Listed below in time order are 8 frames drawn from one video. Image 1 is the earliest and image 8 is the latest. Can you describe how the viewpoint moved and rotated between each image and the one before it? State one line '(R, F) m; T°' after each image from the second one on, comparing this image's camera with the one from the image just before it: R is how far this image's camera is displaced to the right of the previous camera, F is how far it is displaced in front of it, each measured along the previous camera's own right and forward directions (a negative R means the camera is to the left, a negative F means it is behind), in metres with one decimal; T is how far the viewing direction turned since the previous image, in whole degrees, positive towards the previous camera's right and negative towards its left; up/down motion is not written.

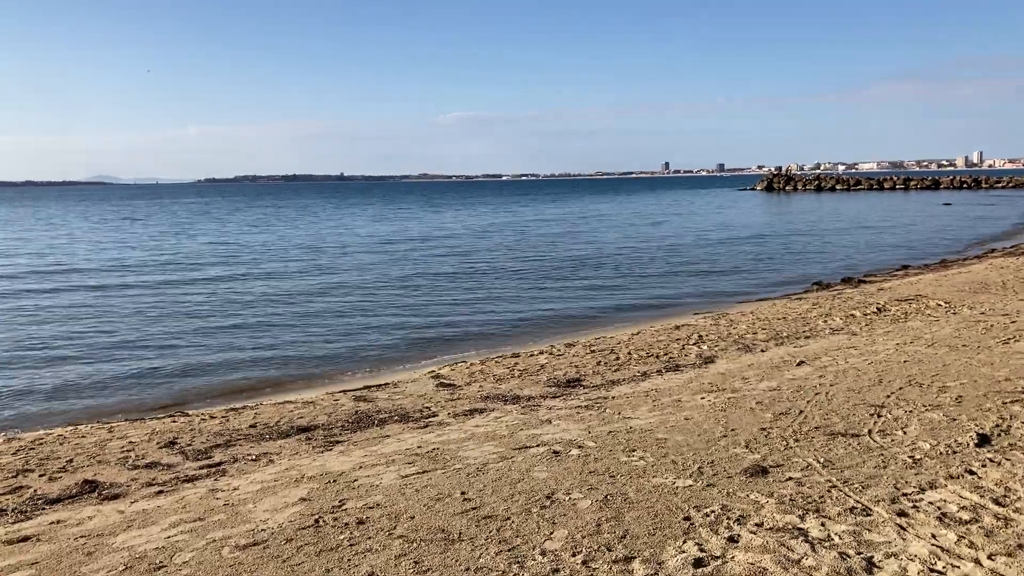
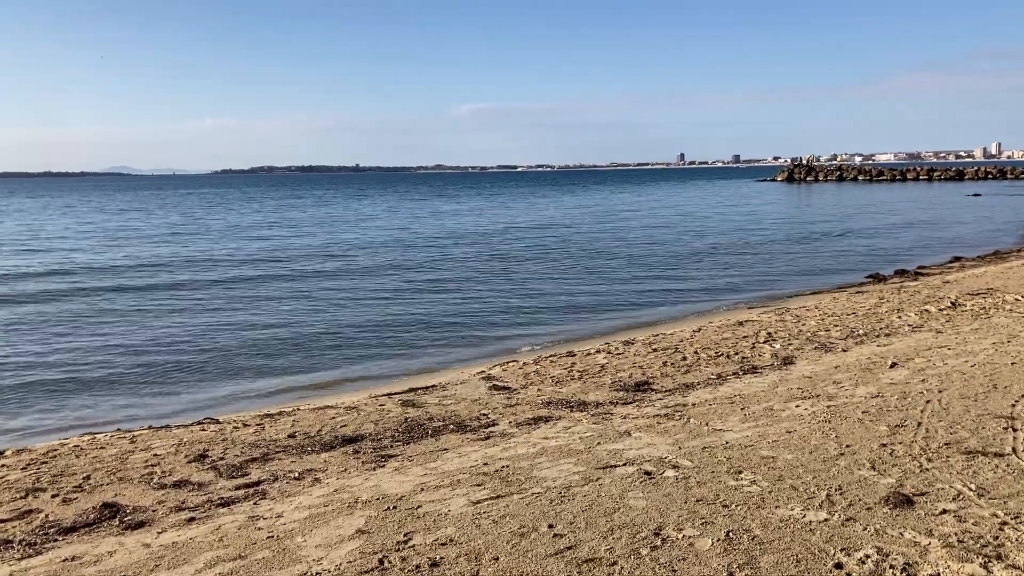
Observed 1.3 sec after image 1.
(-0.4, +0.9) m; -1°
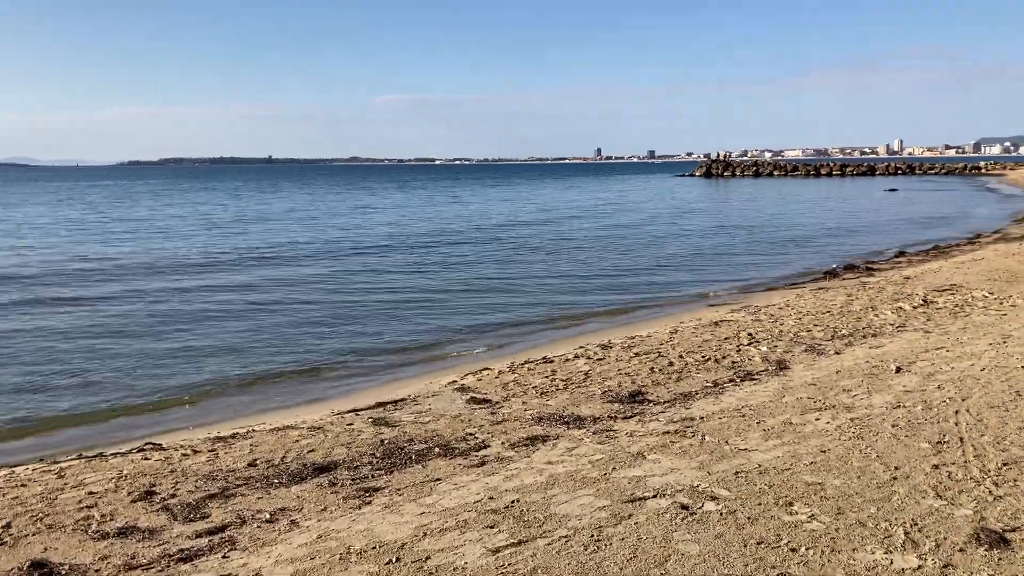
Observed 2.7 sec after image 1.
(-0.5, +0.8) m; +5°
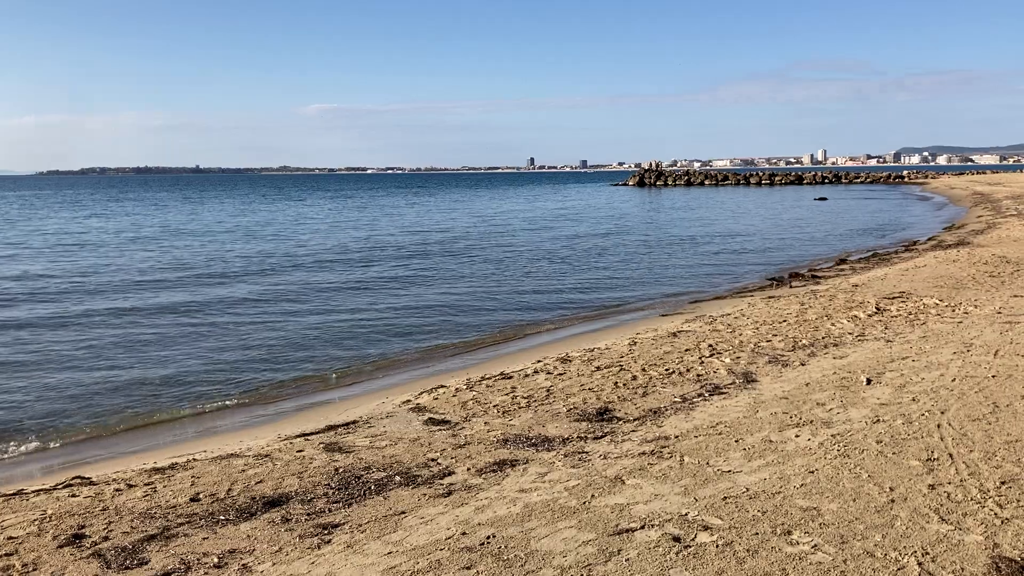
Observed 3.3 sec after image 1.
(-0.2, +0.4) m; +4°
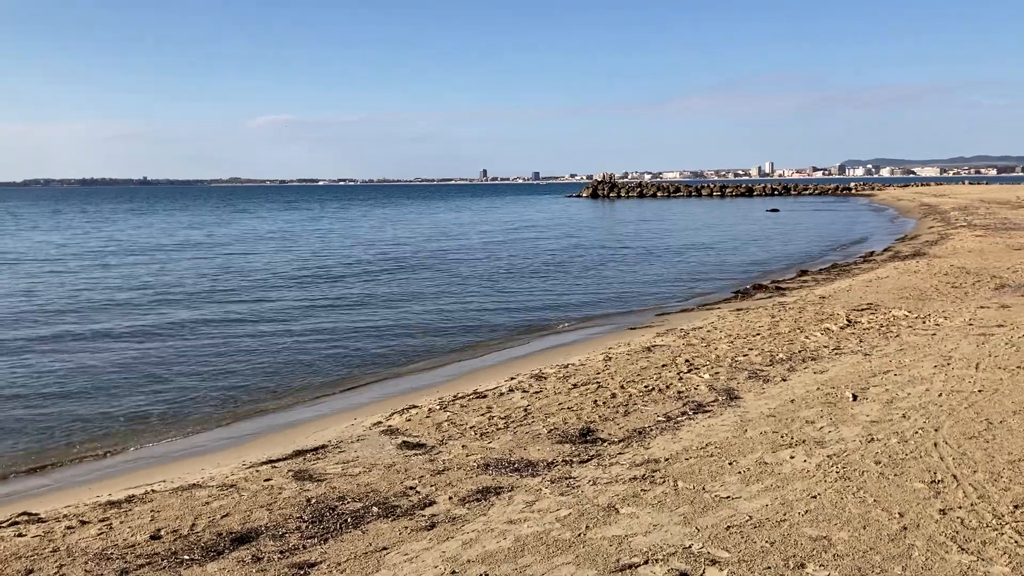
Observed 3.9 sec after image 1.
(-0.2, +0.3) m; +3°
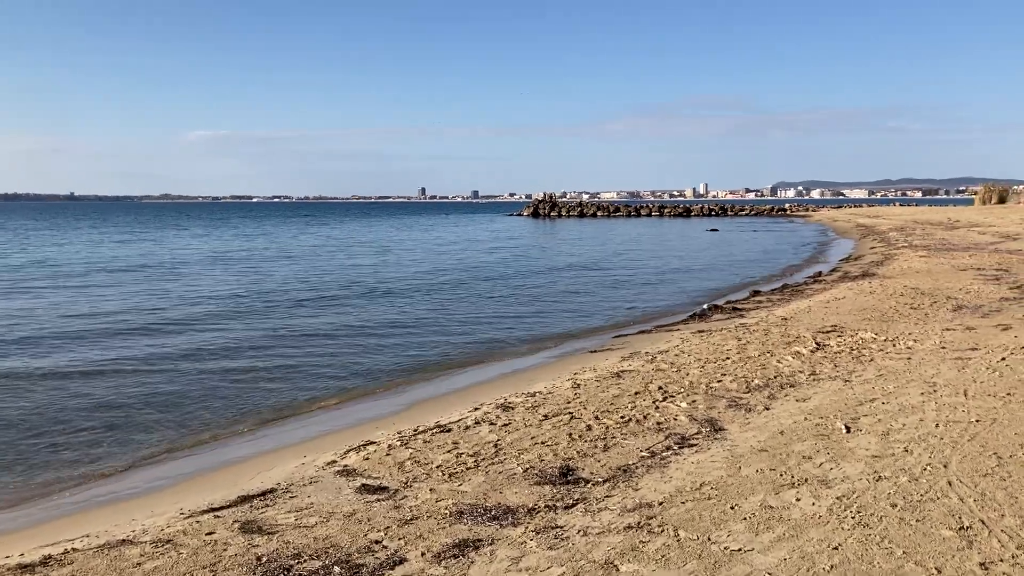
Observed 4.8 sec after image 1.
(-0.2, +0.6) m; +4°
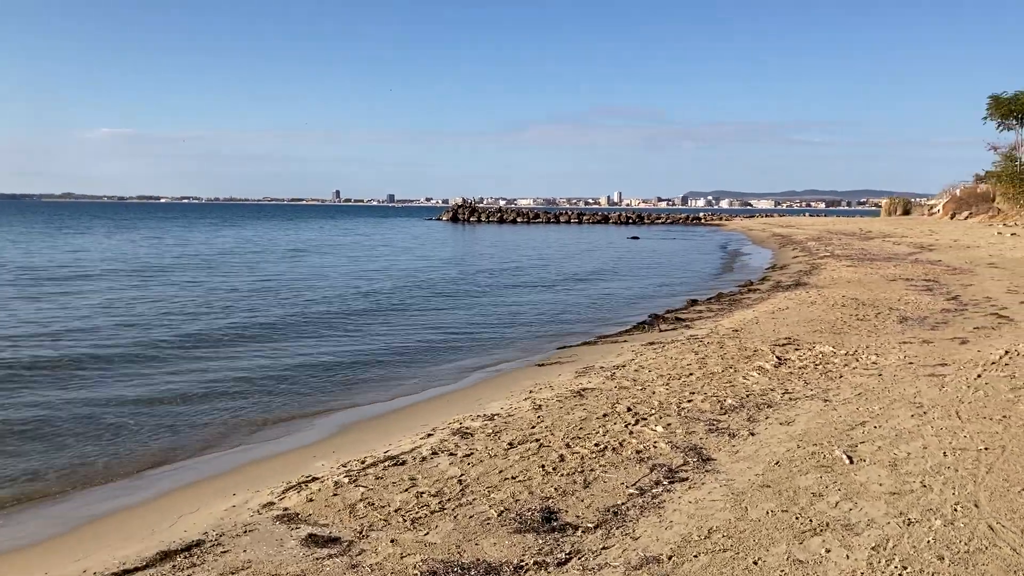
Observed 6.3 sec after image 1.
(-0.3, +0.9) m; +5°
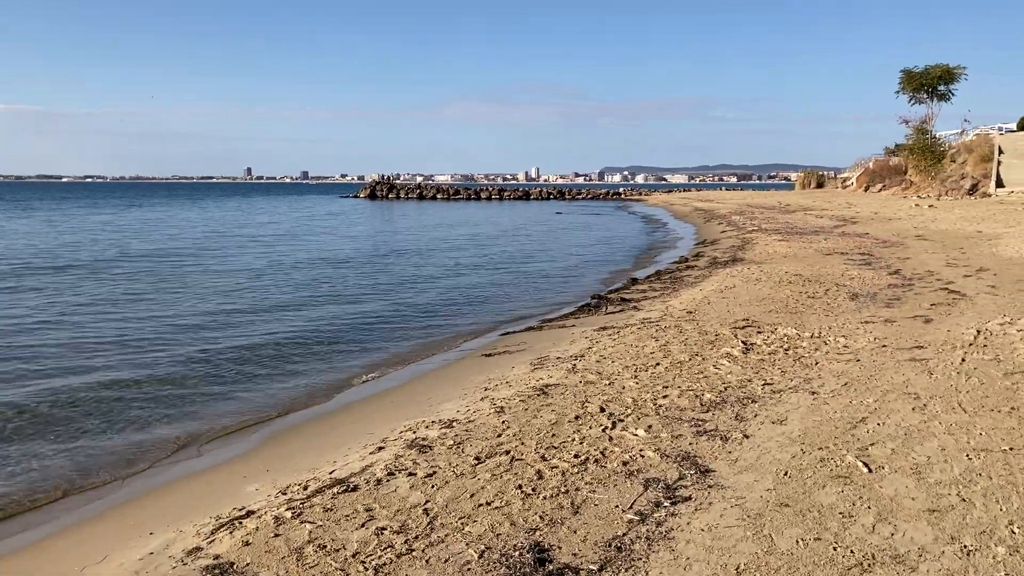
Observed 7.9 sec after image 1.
(-0.3, +0.9) m; +5°
